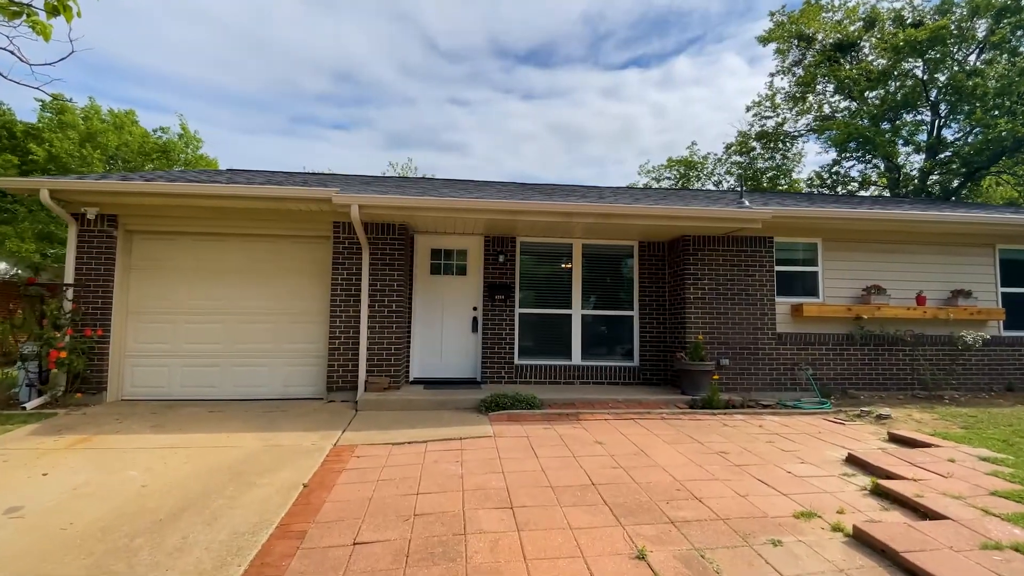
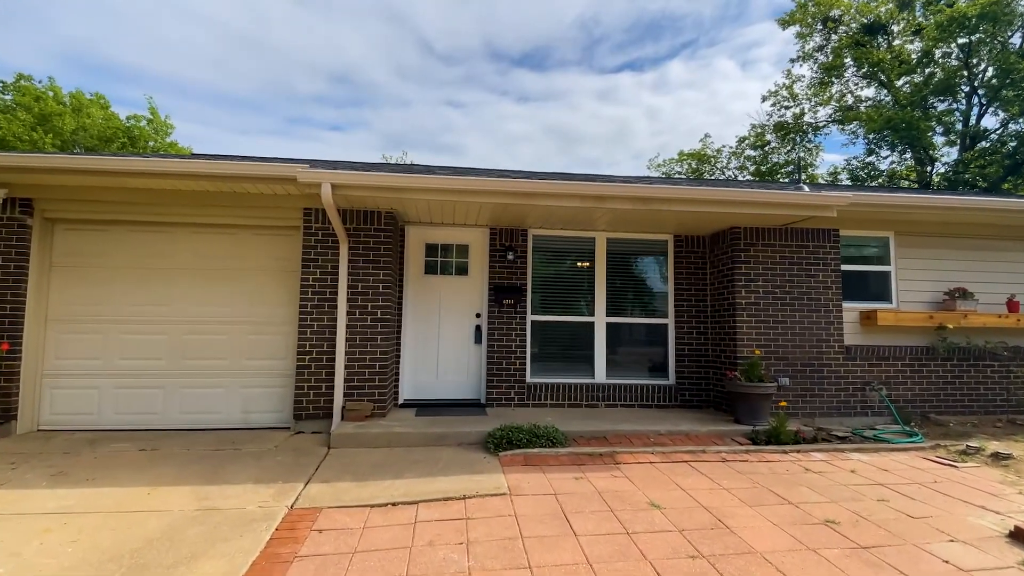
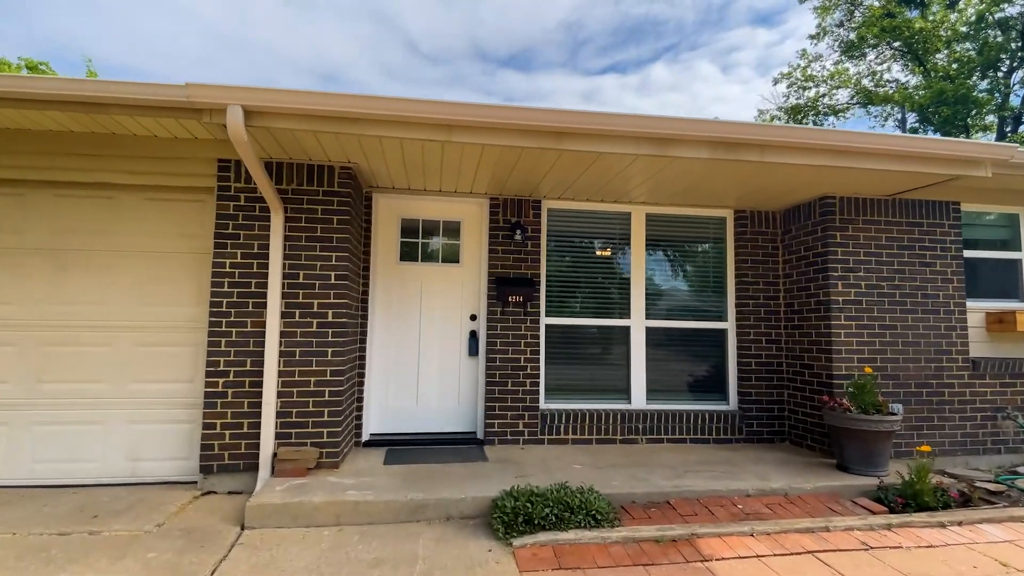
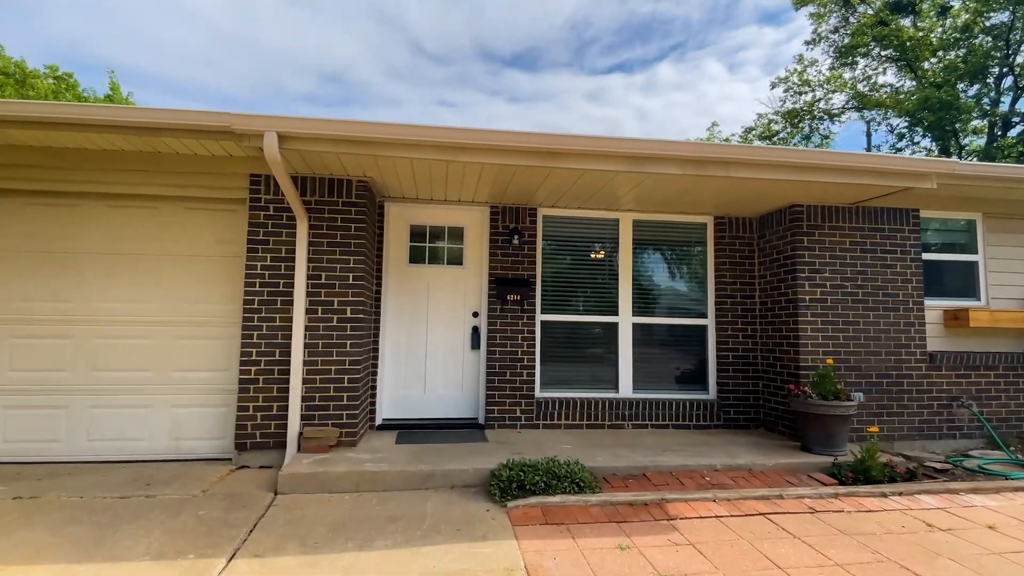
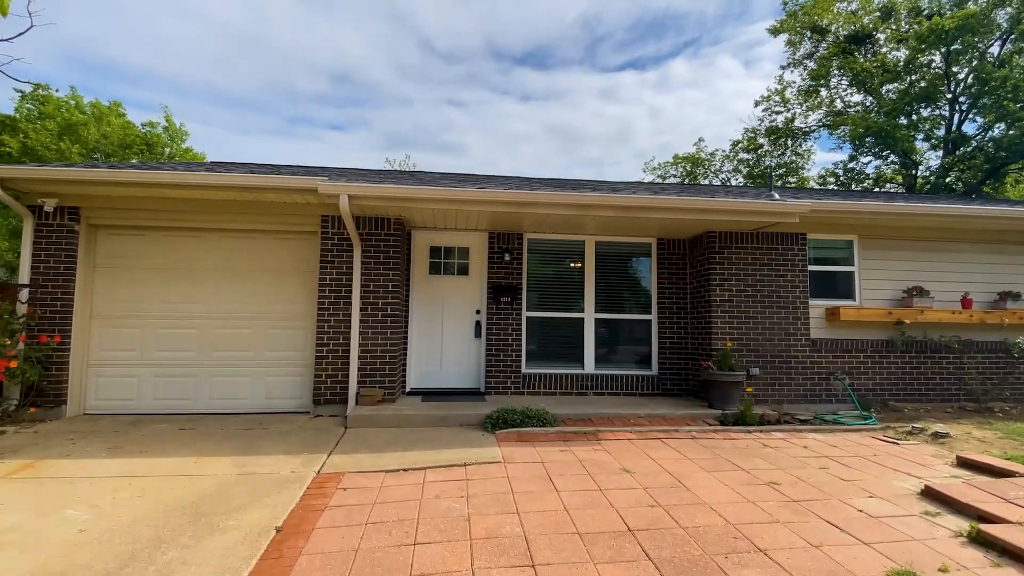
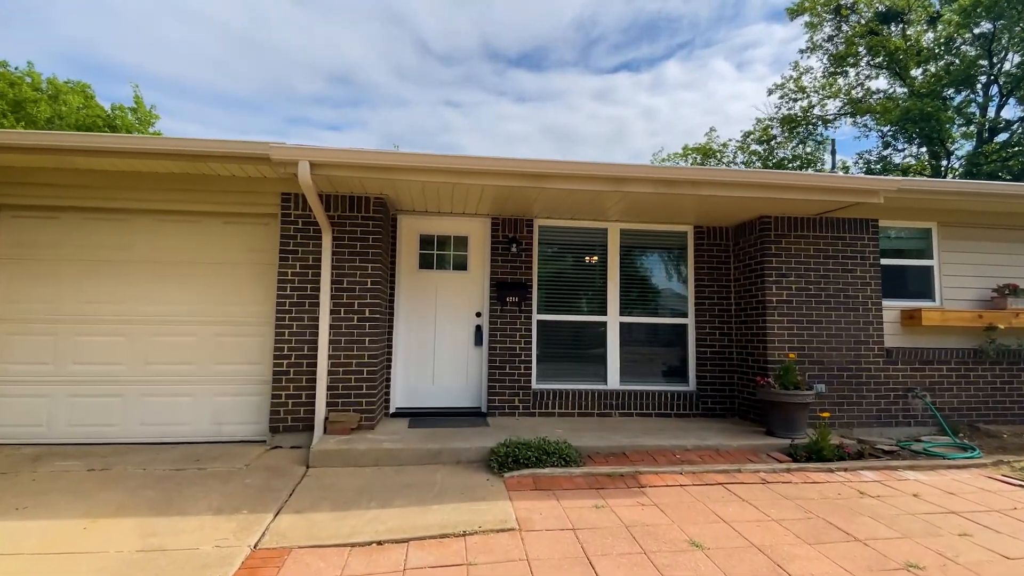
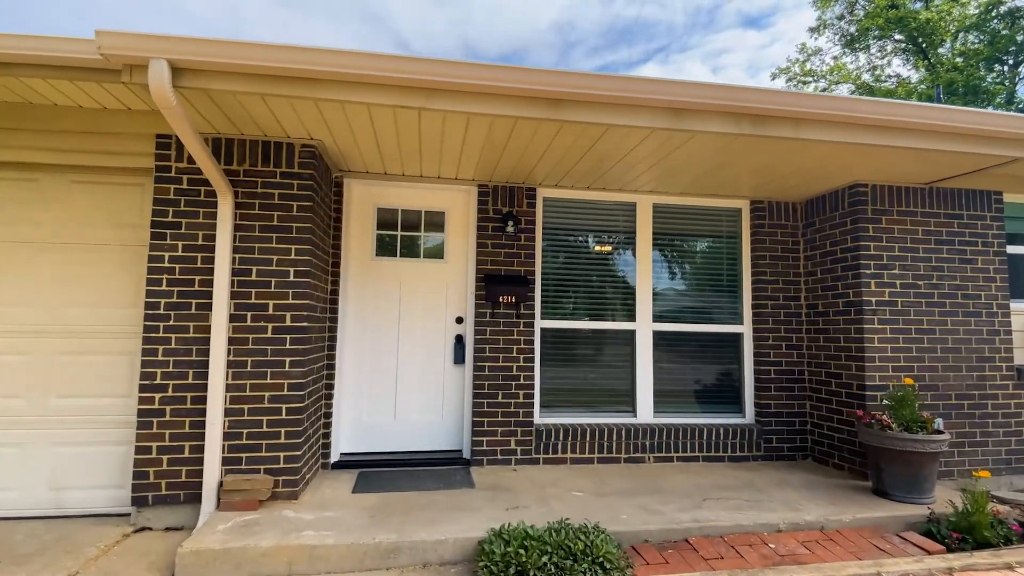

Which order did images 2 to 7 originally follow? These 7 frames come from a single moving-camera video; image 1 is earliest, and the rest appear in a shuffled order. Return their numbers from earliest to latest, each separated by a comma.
5, 2, 6, 4, 3, 7
